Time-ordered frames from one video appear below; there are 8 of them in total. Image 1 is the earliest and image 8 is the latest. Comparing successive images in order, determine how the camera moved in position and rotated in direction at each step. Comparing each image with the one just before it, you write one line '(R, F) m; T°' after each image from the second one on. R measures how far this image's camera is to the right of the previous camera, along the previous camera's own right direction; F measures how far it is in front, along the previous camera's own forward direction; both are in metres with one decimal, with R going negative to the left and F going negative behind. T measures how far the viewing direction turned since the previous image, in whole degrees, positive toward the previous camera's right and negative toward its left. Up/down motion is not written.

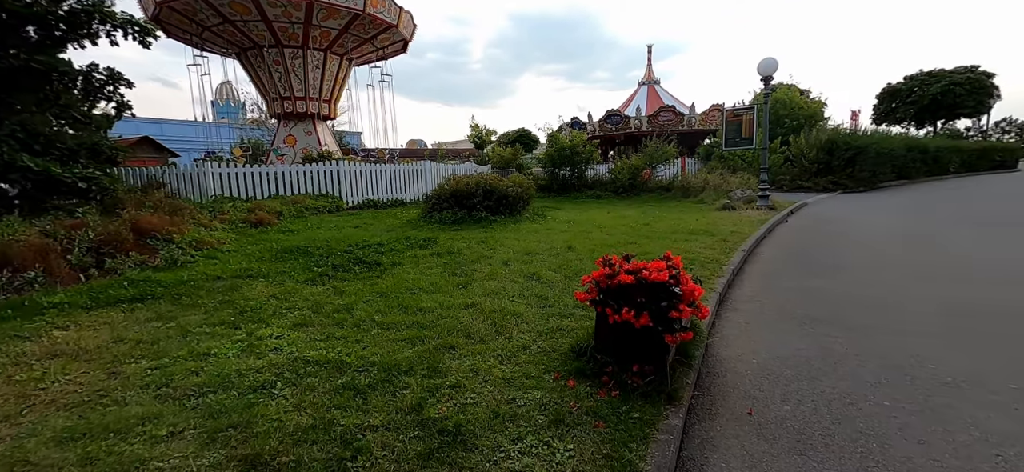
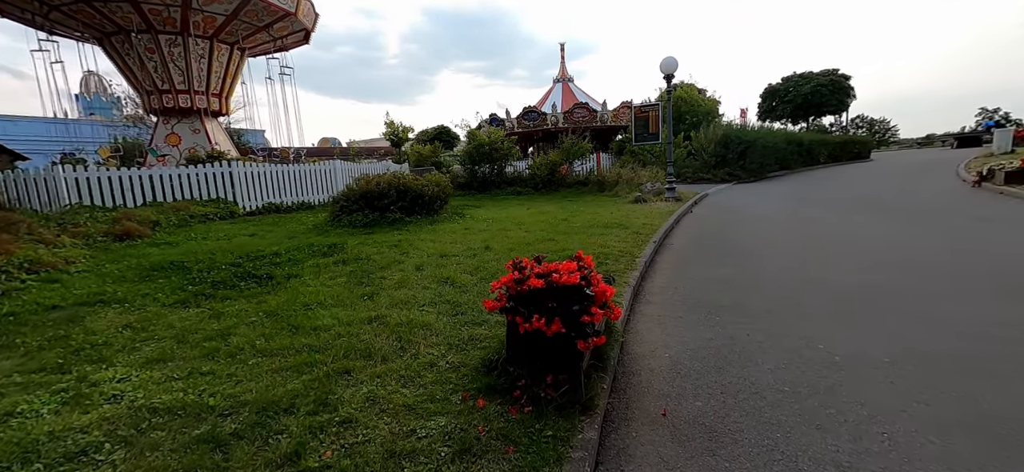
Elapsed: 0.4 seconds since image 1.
(+0.1, +0.2) m; +9°
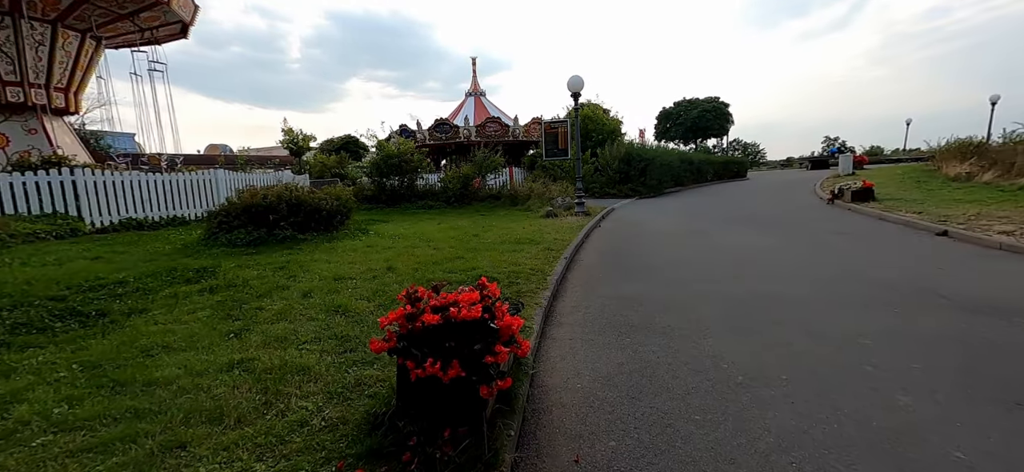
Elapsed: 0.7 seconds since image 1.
(+0.1, +0.3) m; +11°
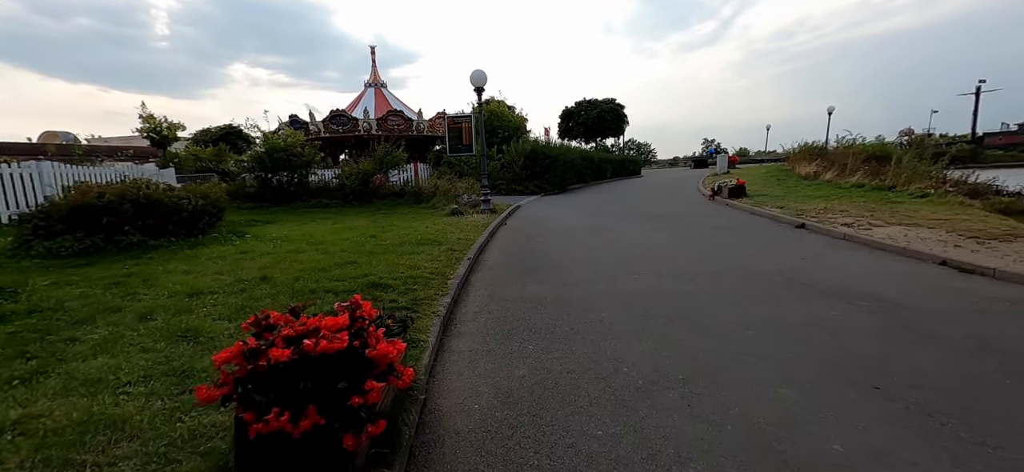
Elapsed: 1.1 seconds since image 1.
(+0.1, +0.3) m; +11°
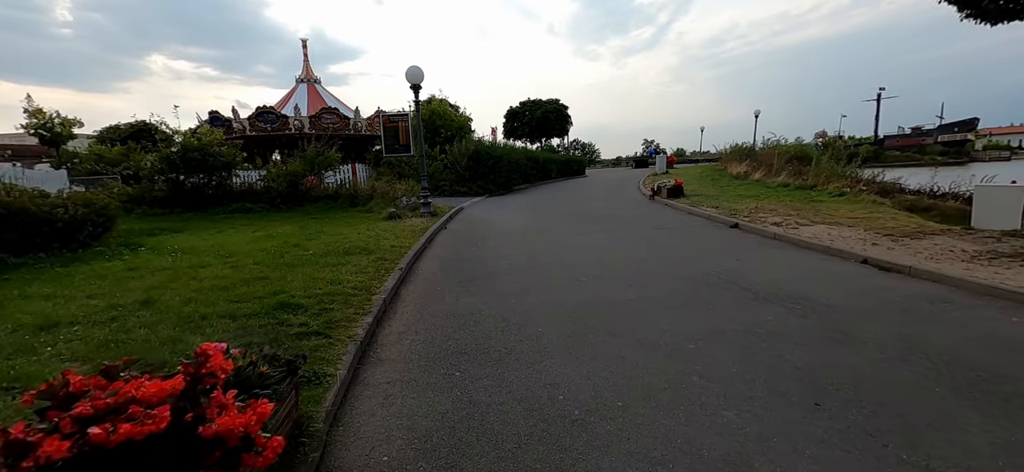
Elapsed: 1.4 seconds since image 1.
(+0.2, +0.4) m; +6°
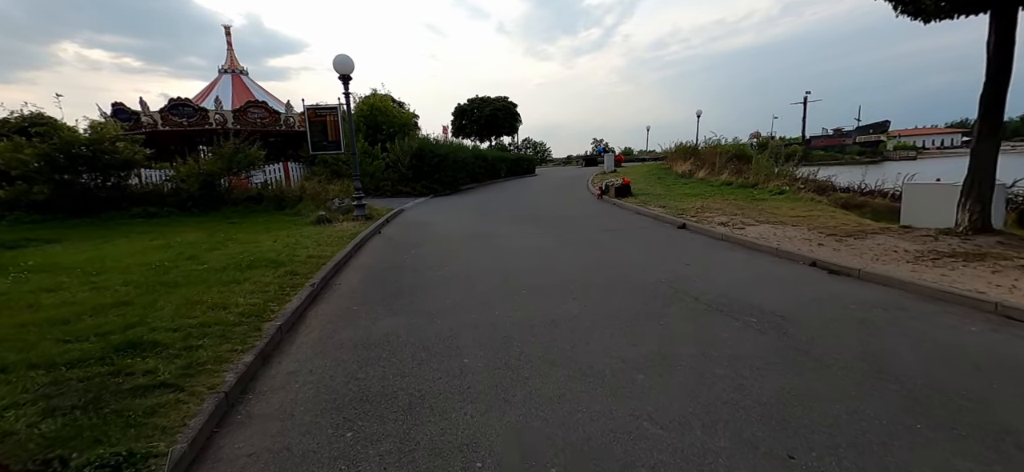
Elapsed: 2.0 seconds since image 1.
(+0.3, +0.7) m; +6°
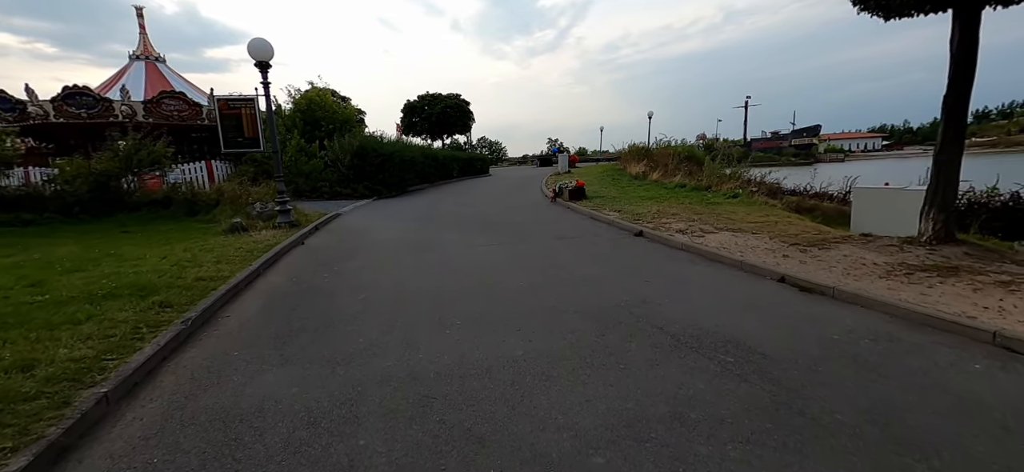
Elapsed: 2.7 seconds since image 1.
(+0.3, +1.0) m; +6°
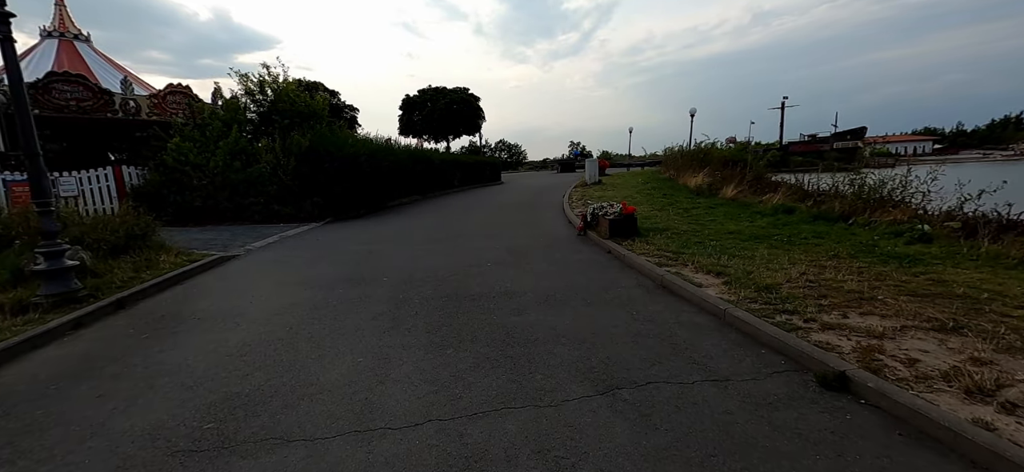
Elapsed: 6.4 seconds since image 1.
(+0.3, +5.6) m; -3°
